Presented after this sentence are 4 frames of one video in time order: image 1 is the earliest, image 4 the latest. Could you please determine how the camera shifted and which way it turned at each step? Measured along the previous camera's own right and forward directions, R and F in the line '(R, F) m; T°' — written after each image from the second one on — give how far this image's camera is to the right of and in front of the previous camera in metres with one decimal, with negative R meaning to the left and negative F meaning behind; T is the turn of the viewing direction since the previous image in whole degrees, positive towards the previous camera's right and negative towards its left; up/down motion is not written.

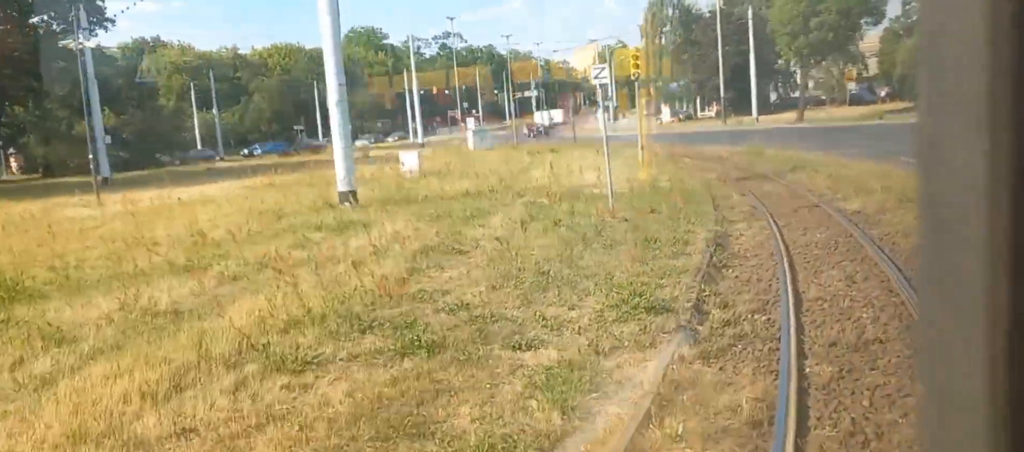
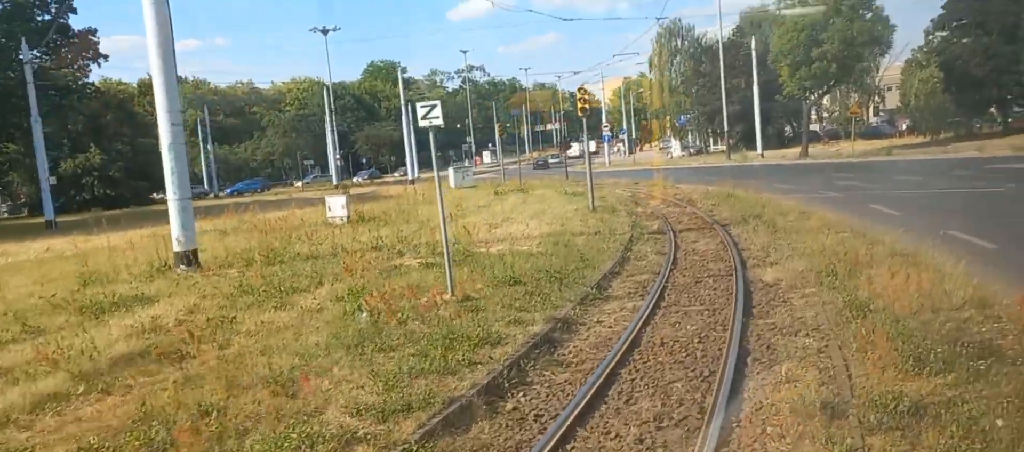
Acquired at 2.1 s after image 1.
(+2.3, +2.8) m; -1°
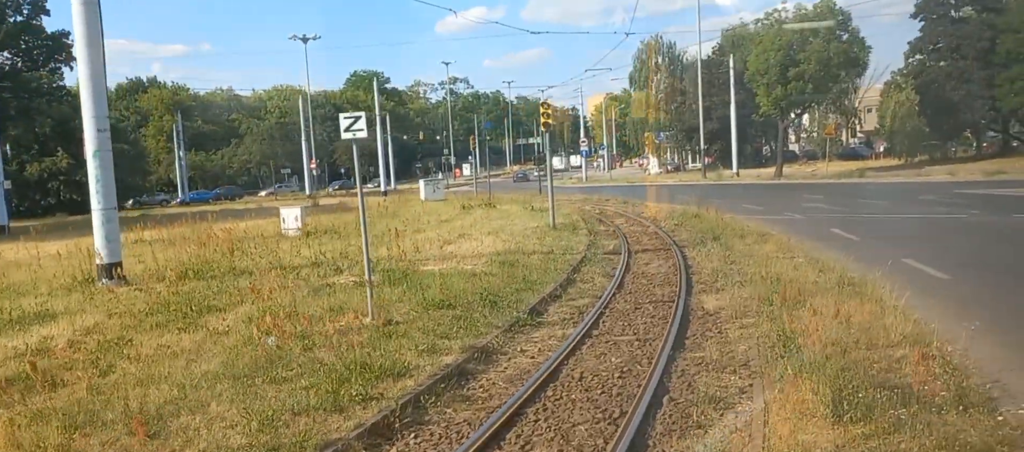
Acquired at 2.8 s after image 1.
(+0.6, +0.6) m; +1°
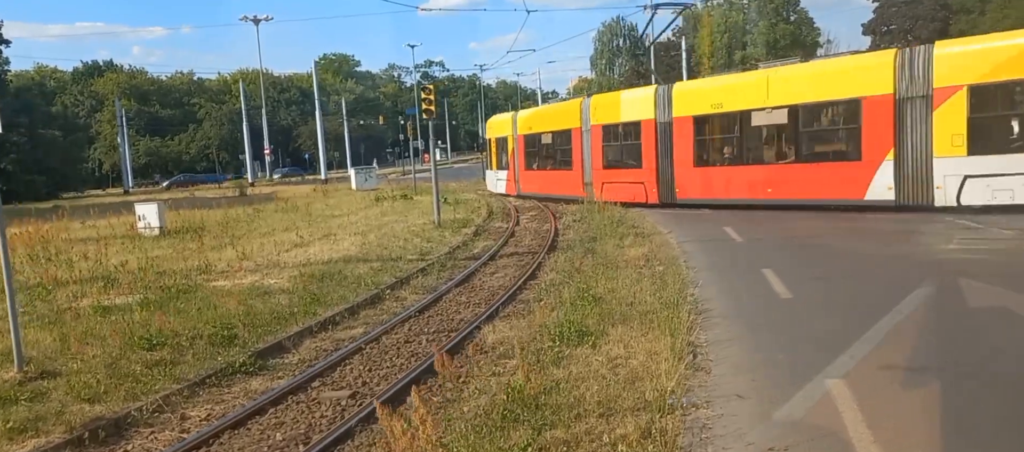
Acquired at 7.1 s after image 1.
(+2.4, +2.2) m; +2°
